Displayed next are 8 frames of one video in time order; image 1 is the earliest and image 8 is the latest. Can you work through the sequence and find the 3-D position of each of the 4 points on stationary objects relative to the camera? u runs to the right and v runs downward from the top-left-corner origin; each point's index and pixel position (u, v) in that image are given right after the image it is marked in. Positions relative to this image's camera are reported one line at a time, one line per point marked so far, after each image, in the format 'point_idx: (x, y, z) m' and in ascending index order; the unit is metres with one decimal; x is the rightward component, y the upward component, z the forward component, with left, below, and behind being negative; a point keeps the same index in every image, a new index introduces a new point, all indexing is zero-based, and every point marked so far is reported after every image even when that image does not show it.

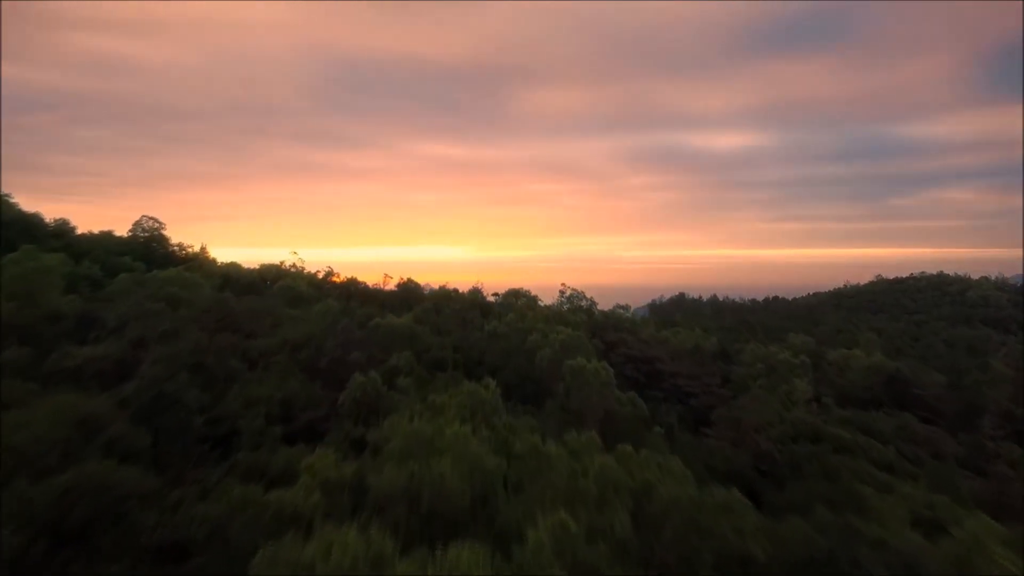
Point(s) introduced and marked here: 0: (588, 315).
0: (+3.0, -1.1, +15.3) m
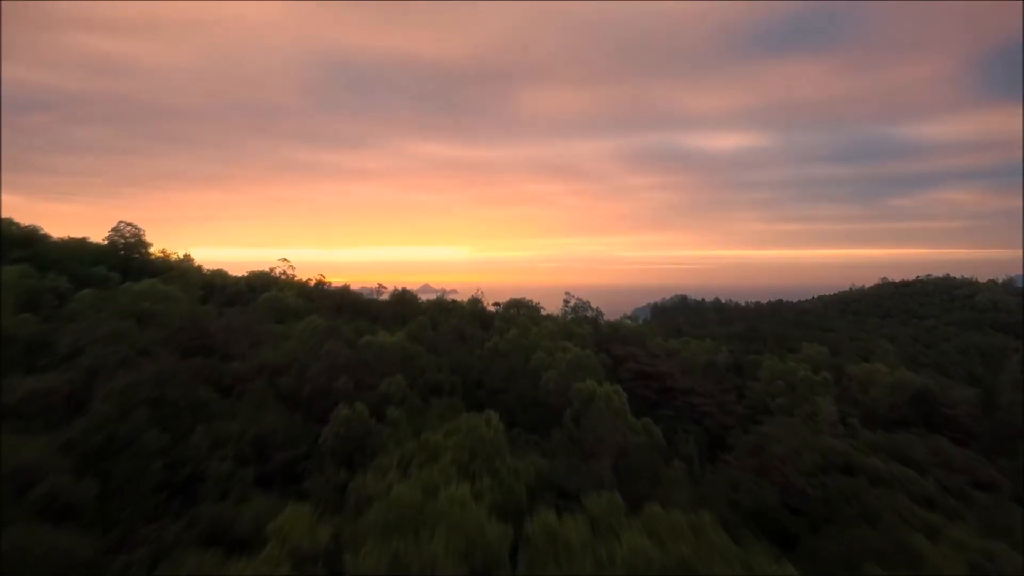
0: (+3.1, -1.5, +14.5) m
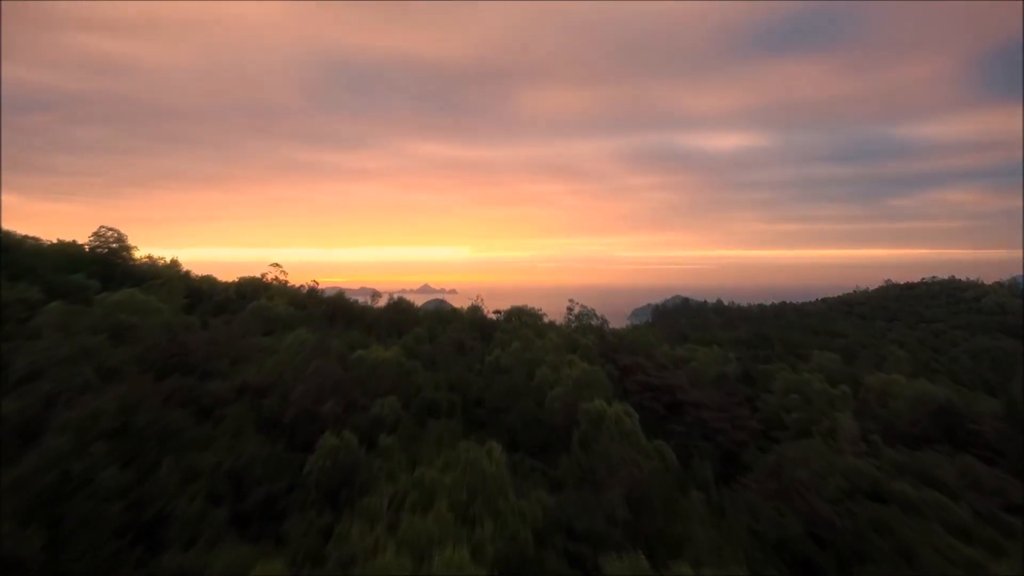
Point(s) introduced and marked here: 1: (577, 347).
0: (+3.1, -1.7, +13.9) m
1: (+2.0, -1.8, +11.8) m
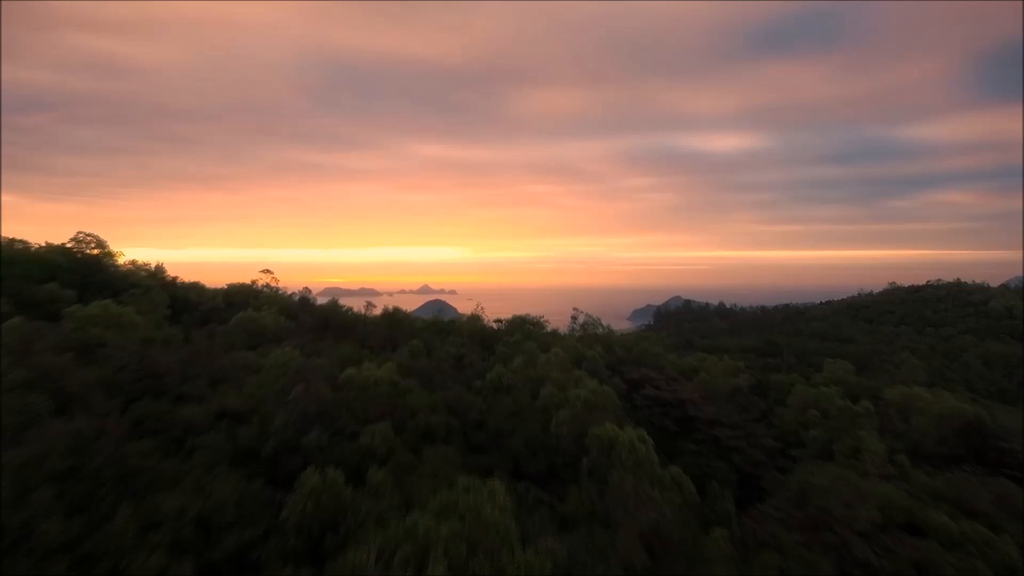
0: (+3.2, -2.0, +13.2) m
1: (+2.1, -2.1, +11.1) m
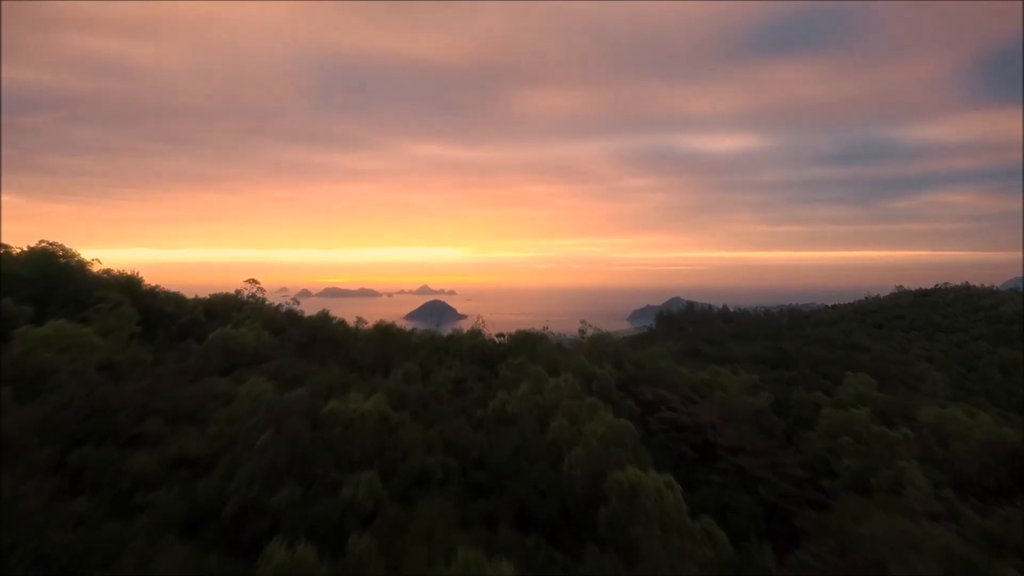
0: (+3.3, -2.4, +12.3) m
1: (+2.2, -2.5, +10.2) m
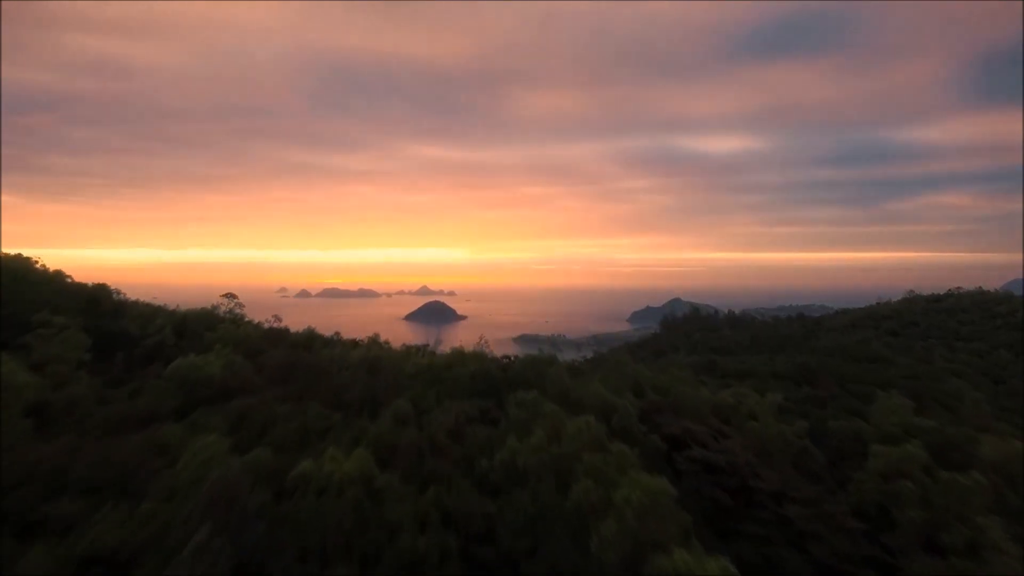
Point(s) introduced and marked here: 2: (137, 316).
0: (+3.5, -2.9, +11.0) m
1: (+2.4, -2.9, +8.9) m
2: (-10.1, -0.7, +10.3) m
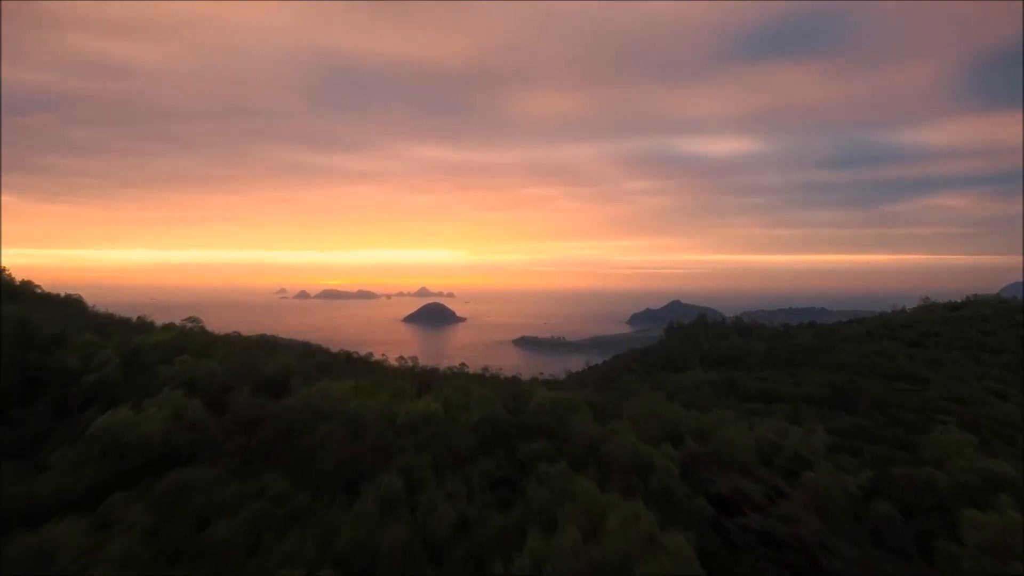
0: (+3.8, -3.5, +9.2) m
1: (+2.7, -3.6, +7.2) m
2: (-9.8, -1.3, +8.6) m
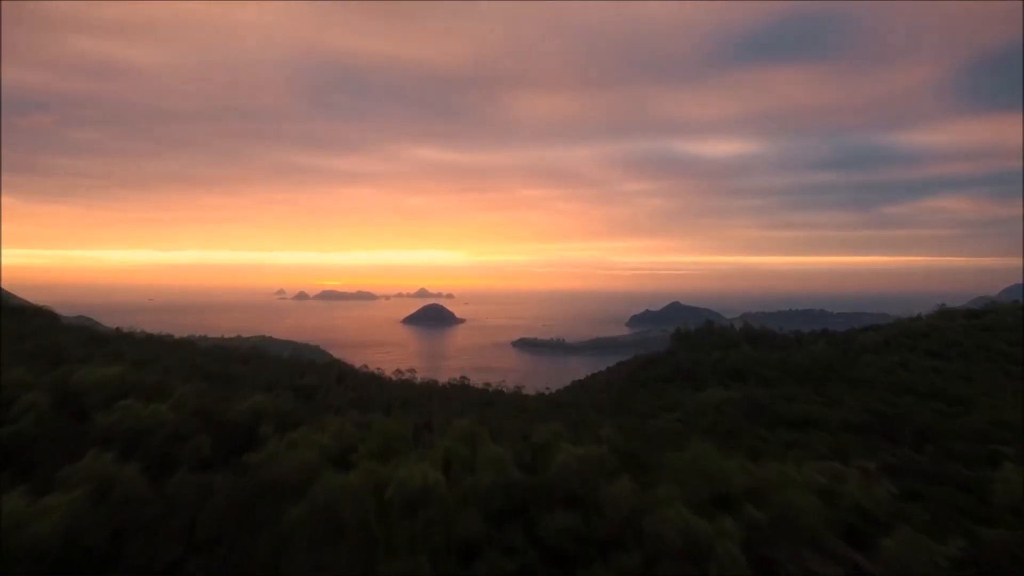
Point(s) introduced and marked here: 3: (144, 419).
0: (+4.1, -4.1, +7.6) m
1: (+3.0, -4.1, +5.5) m
2: (-9.5, -1.9, +6.9) m
3: (-6.7, -2.4, +7.0) m
